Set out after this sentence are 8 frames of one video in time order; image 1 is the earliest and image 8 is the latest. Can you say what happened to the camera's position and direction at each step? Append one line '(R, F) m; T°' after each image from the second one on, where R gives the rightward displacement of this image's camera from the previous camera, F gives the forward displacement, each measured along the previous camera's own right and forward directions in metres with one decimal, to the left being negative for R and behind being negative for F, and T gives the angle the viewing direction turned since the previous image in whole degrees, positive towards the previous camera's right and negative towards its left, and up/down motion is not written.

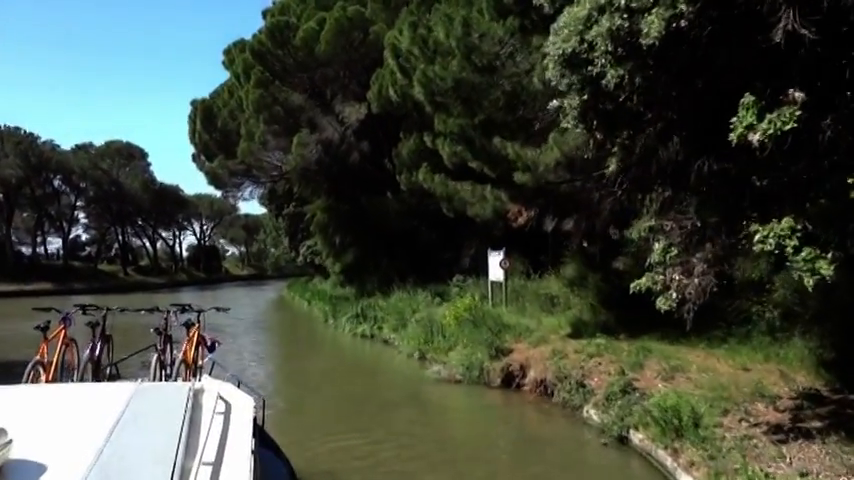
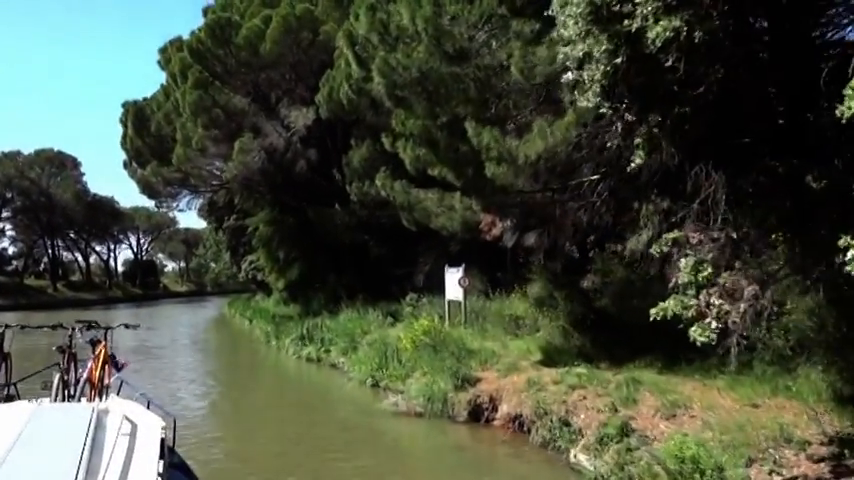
(-0.2, +1.6) m; +4°
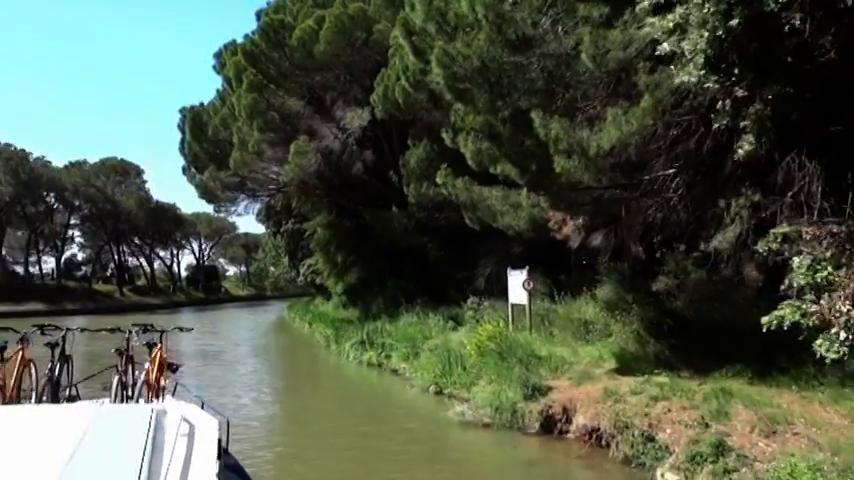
(-0.1, +0.6) m; -4°
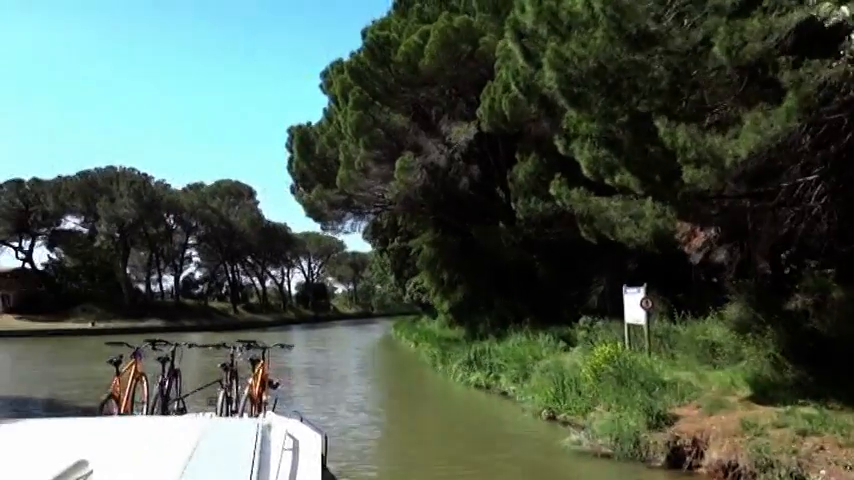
(-0.1, +0.6) m; -8°
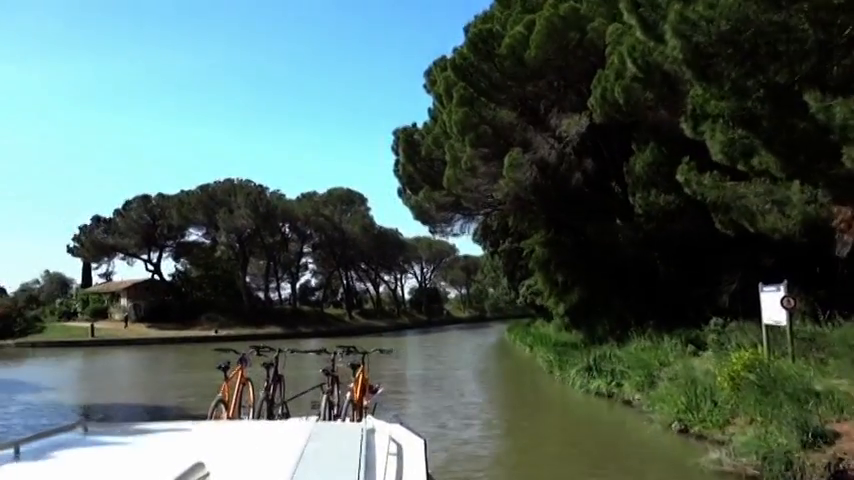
(0.0, +0.9) m; -8°
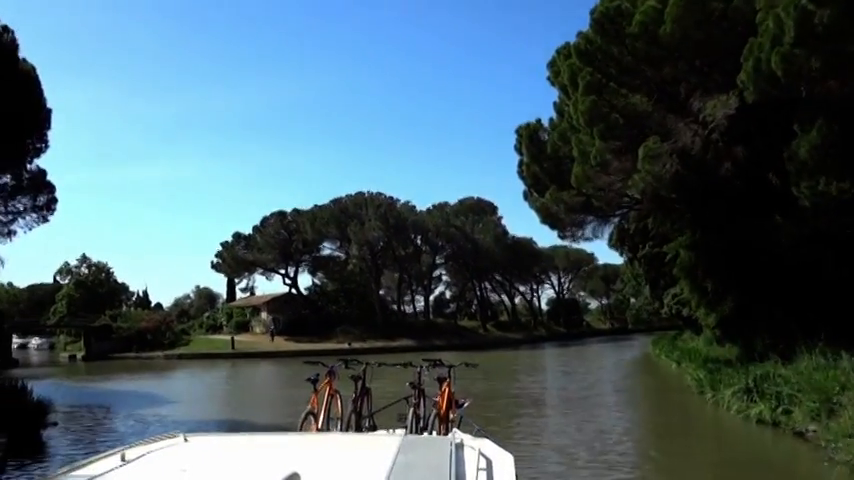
(+0.3, +1.9) m; -10°
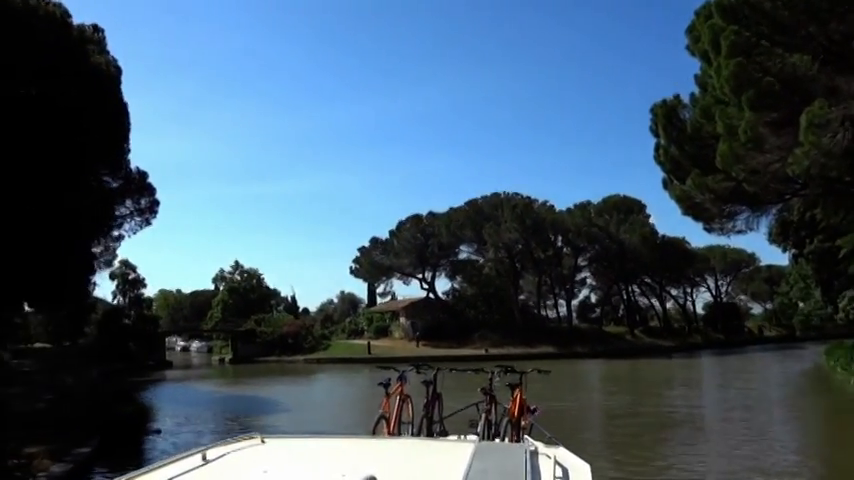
(+0.8, +2.3) m; -11°
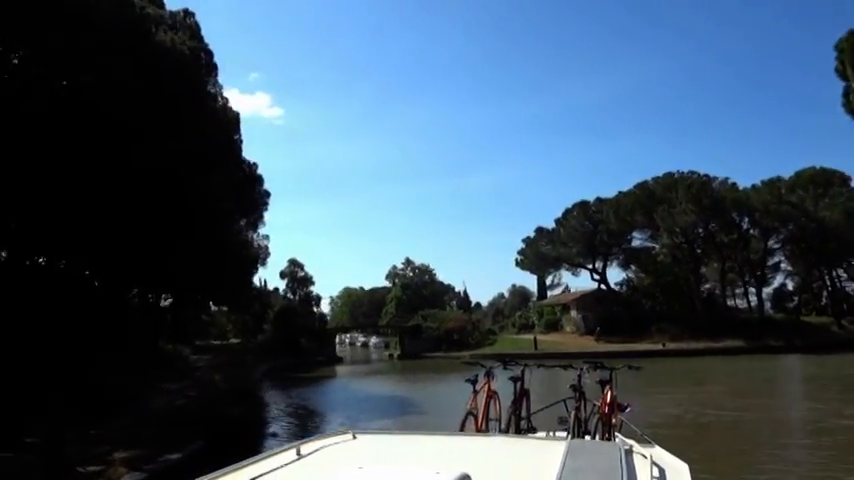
(+1.2, +2.6) m; -13°
